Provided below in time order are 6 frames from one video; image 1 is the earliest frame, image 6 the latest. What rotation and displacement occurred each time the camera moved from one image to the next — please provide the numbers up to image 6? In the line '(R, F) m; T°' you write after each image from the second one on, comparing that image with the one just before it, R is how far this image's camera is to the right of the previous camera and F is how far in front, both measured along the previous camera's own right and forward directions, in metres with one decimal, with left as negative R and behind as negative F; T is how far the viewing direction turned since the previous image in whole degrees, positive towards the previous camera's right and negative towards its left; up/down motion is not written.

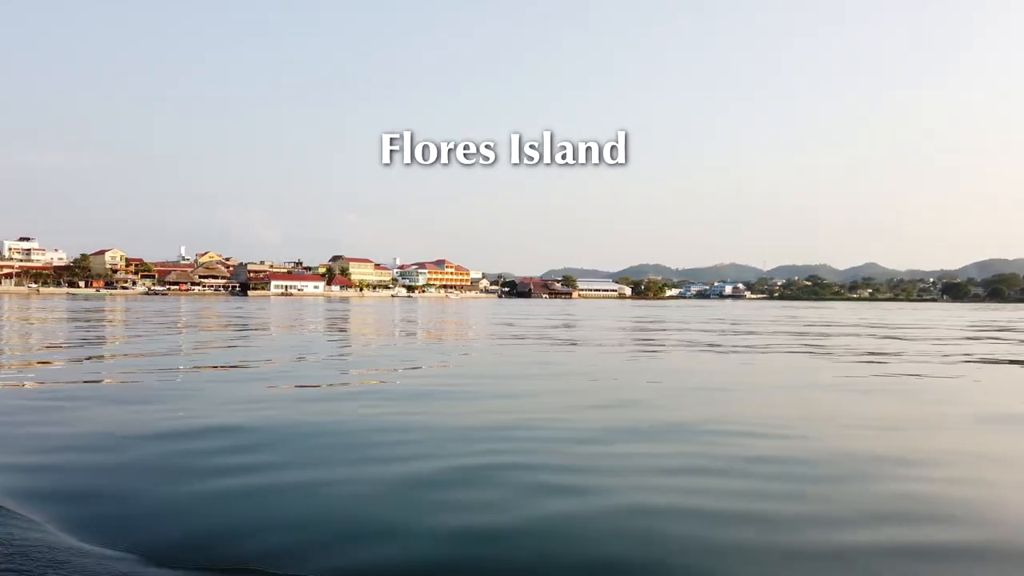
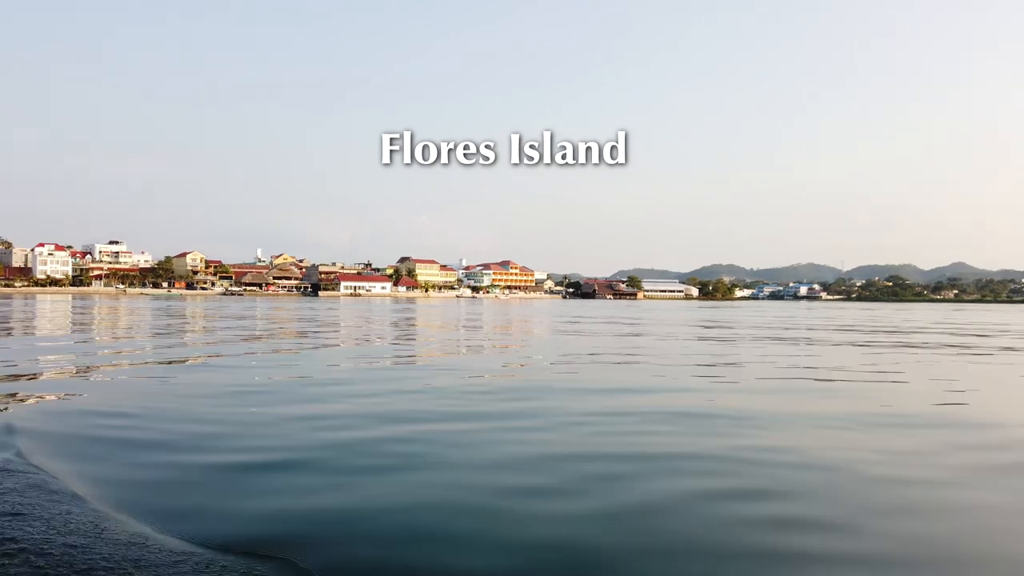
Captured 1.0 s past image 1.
(+0.7, -0.8) m; -5°
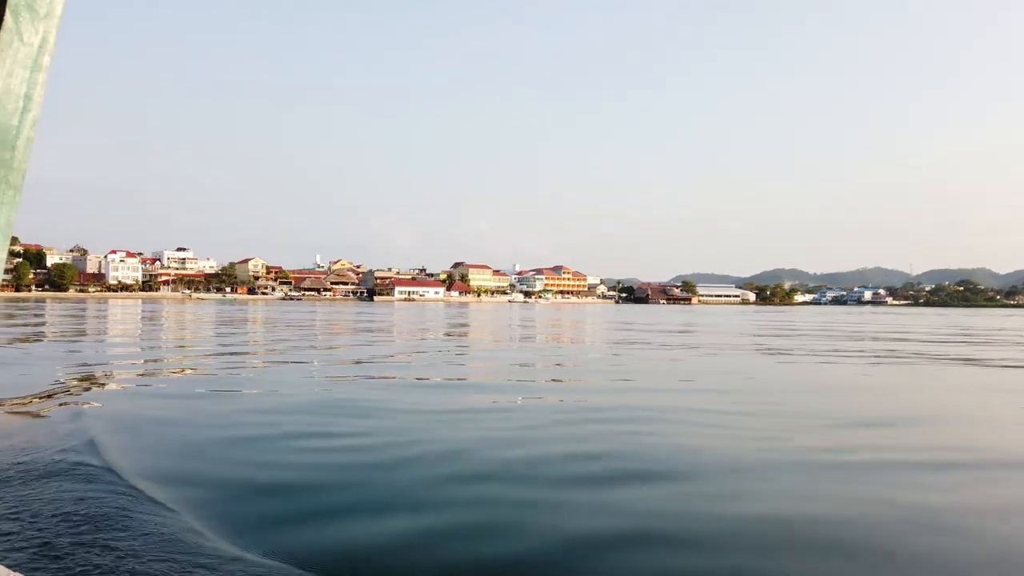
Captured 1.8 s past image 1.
(+0.4, -0.6) m; -4°
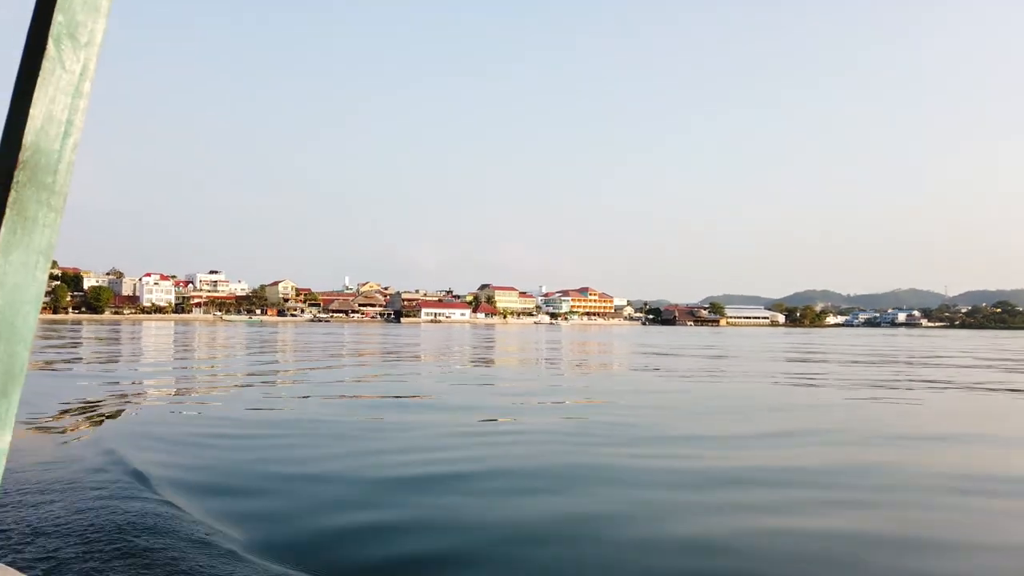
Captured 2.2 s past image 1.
(+0.2, -0.3) m; -2°
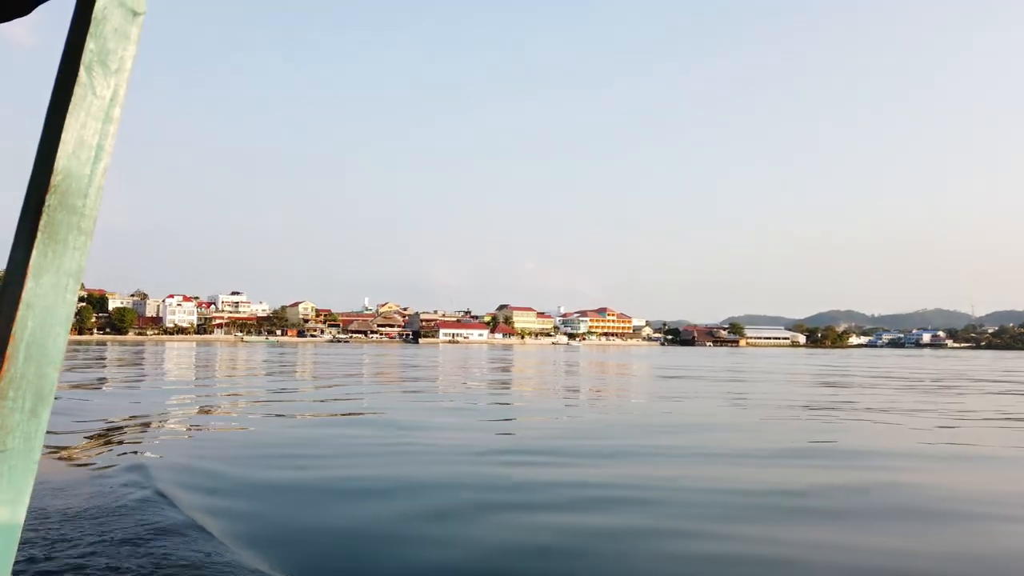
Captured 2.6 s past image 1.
(+0.2, -0.3) m; -1°
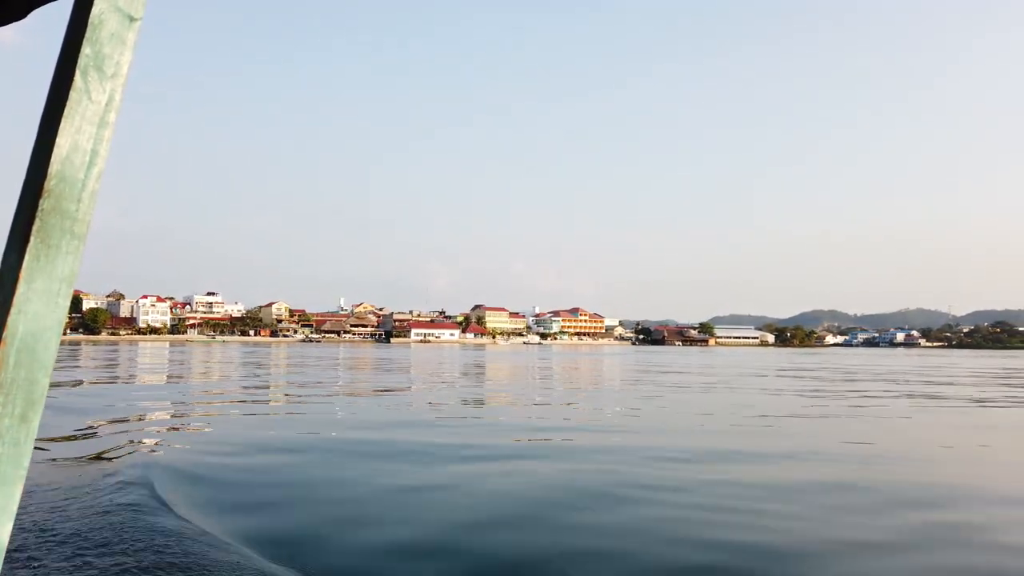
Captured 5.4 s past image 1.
(+1.2, -1.8) m; +1°
